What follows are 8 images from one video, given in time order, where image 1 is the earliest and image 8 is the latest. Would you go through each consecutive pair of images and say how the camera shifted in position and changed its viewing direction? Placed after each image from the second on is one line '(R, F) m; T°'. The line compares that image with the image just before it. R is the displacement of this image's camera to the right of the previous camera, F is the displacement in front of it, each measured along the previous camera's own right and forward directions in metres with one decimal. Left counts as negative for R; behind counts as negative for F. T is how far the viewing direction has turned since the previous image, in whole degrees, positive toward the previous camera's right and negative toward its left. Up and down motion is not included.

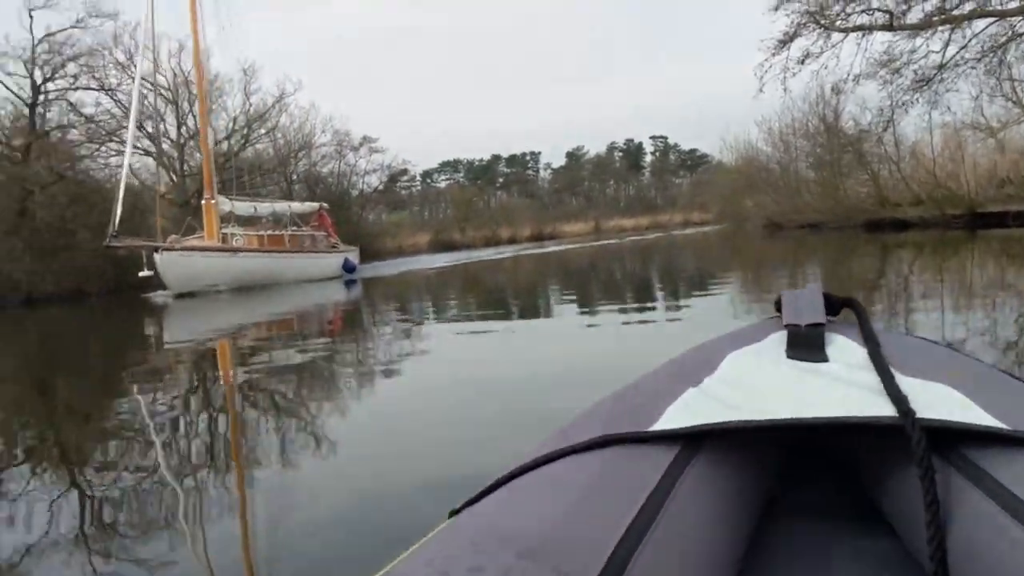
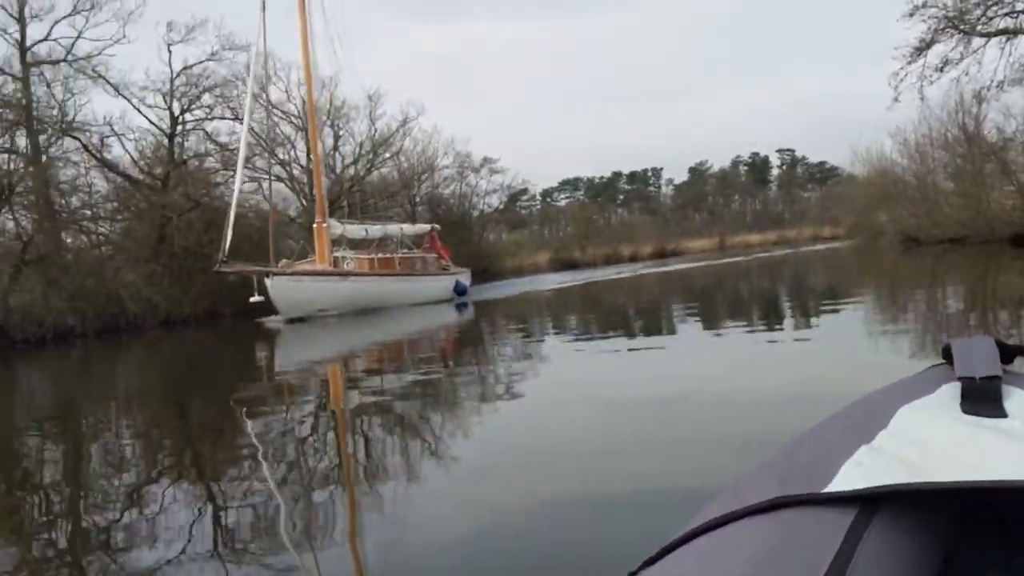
(0.0, +0.1) m; -7°
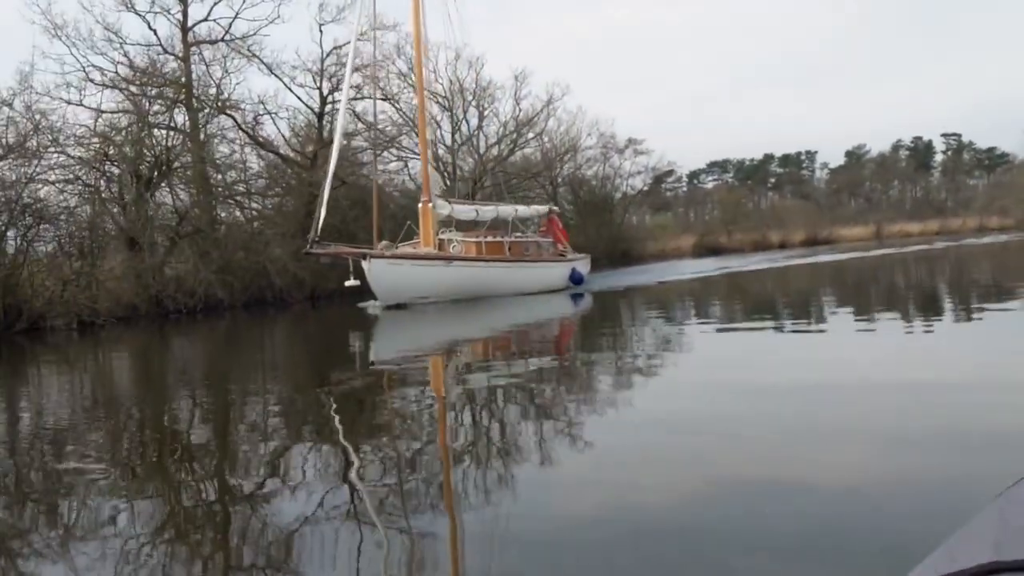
(+0.1, +0.3) m; -8°
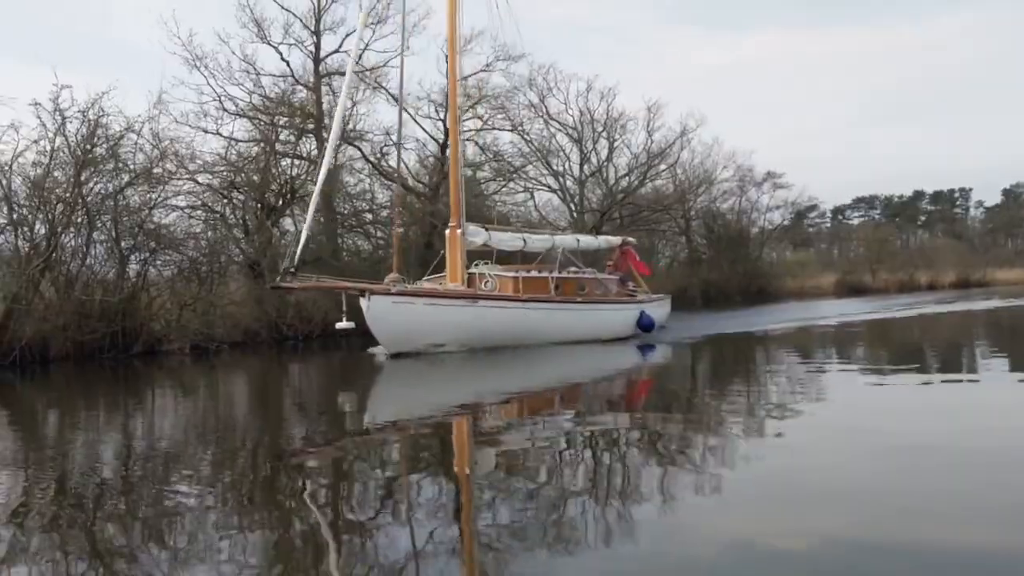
(+0.2, +0.5) m; -8°
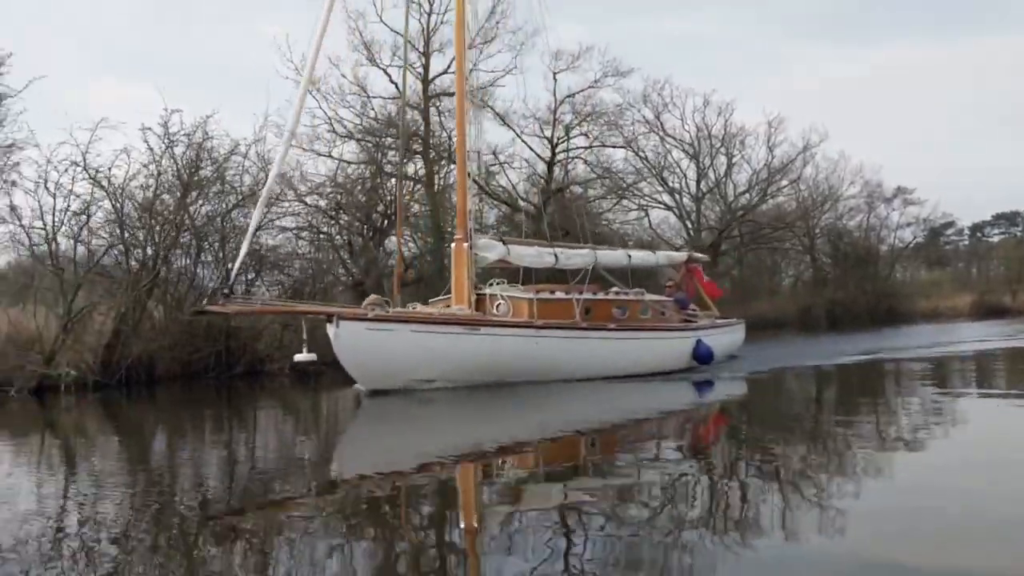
(+0.2, +0.4) m; -7°
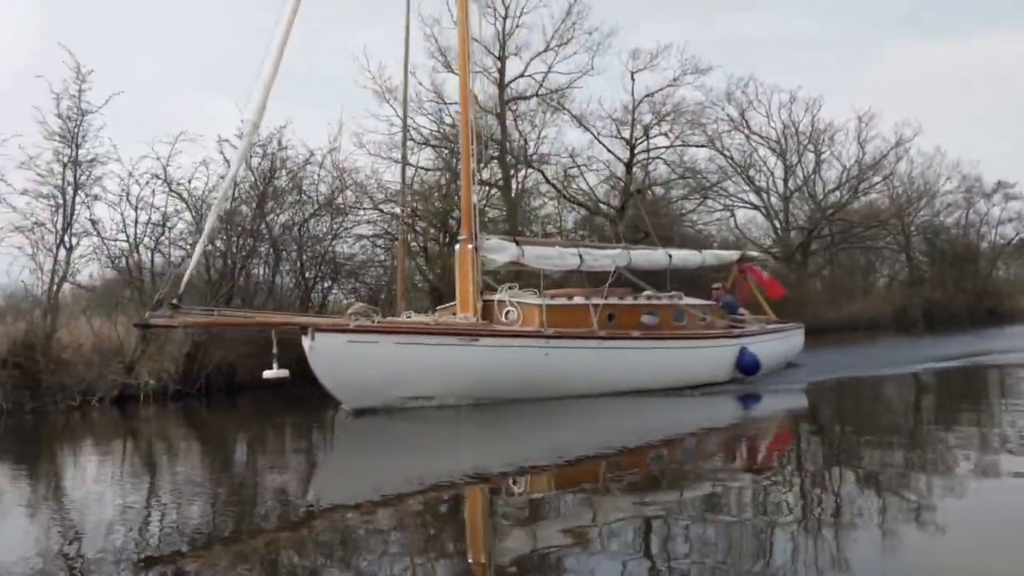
(+0.1, +0.2) m; -5°
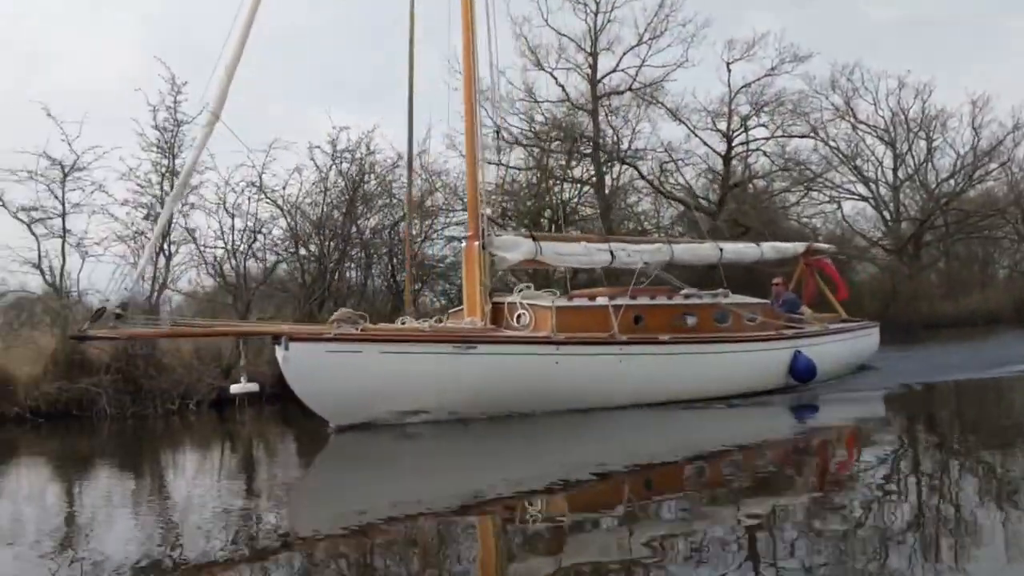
(+0.2, +0.2) m; -6°
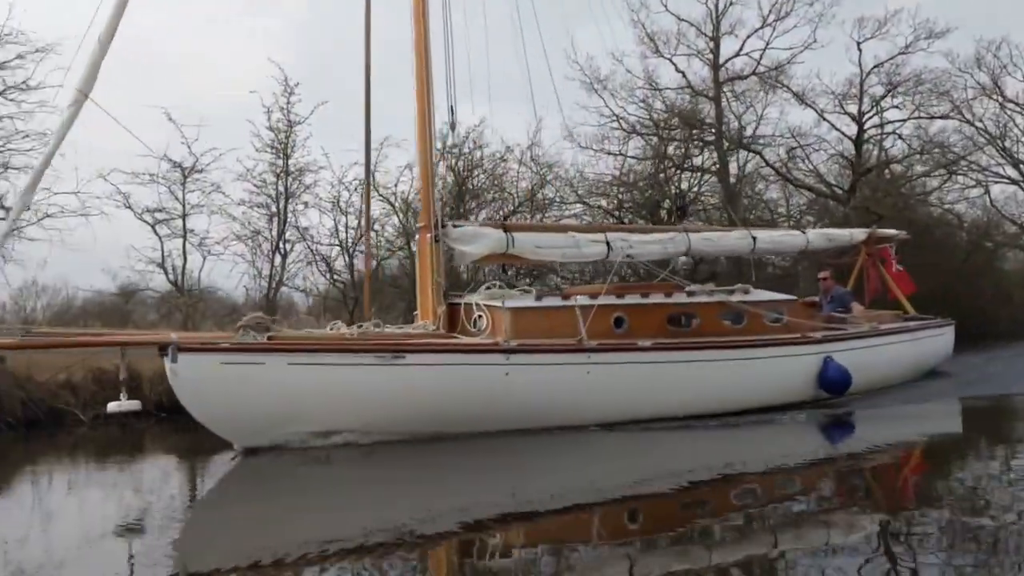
(+0.3, +0.3) m; -8°
